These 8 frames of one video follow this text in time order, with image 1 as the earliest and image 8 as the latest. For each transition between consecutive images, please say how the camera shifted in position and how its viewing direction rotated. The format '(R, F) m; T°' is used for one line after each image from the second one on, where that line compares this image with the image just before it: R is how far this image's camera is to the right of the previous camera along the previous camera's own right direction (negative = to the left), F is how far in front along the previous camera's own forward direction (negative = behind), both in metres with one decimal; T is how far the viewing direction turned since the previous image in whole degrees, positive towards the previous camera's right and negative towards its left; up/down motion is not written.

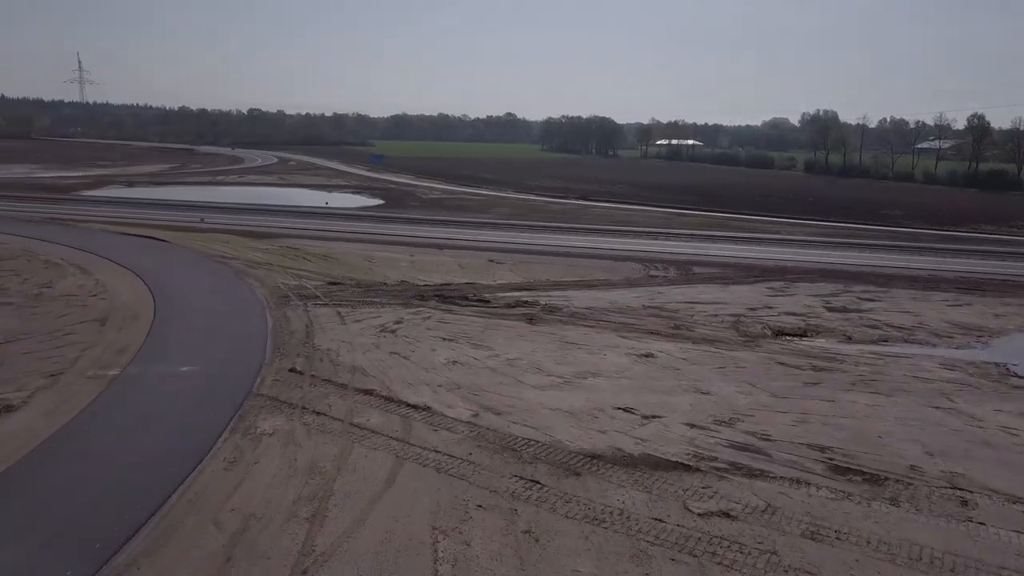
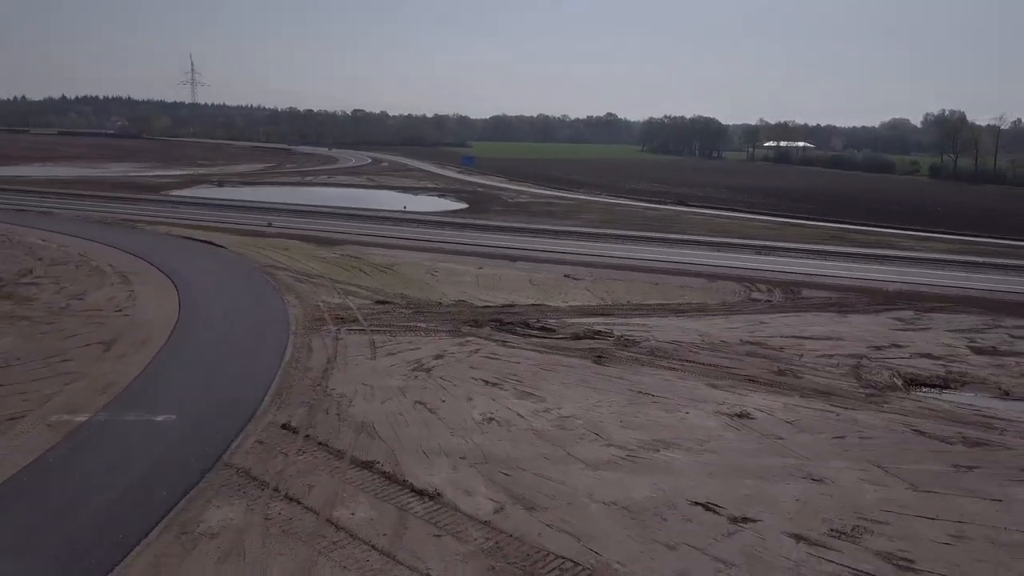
(+0.6, +2.9) m; -7°
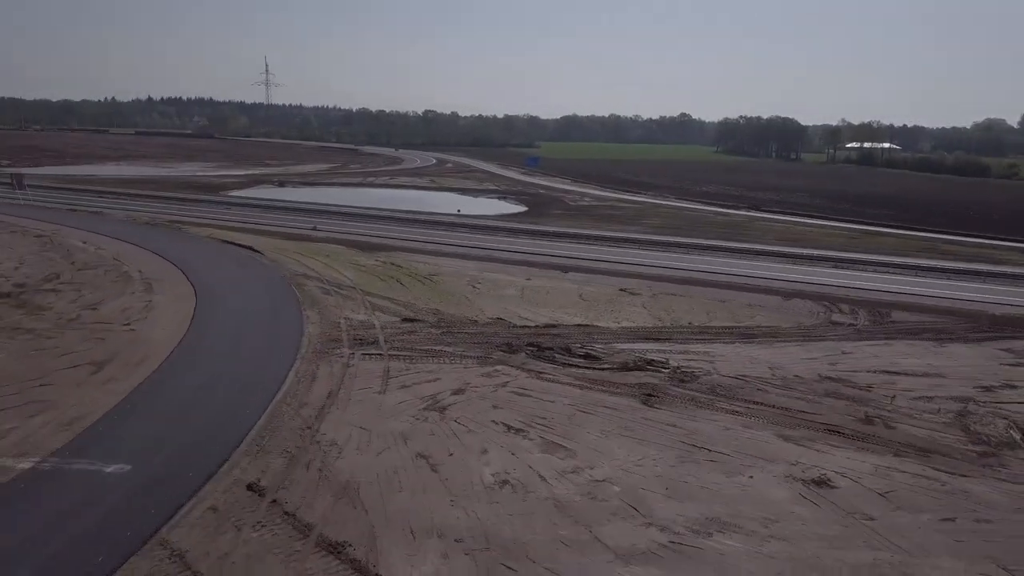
(+0.5, +2.1) m; -5°
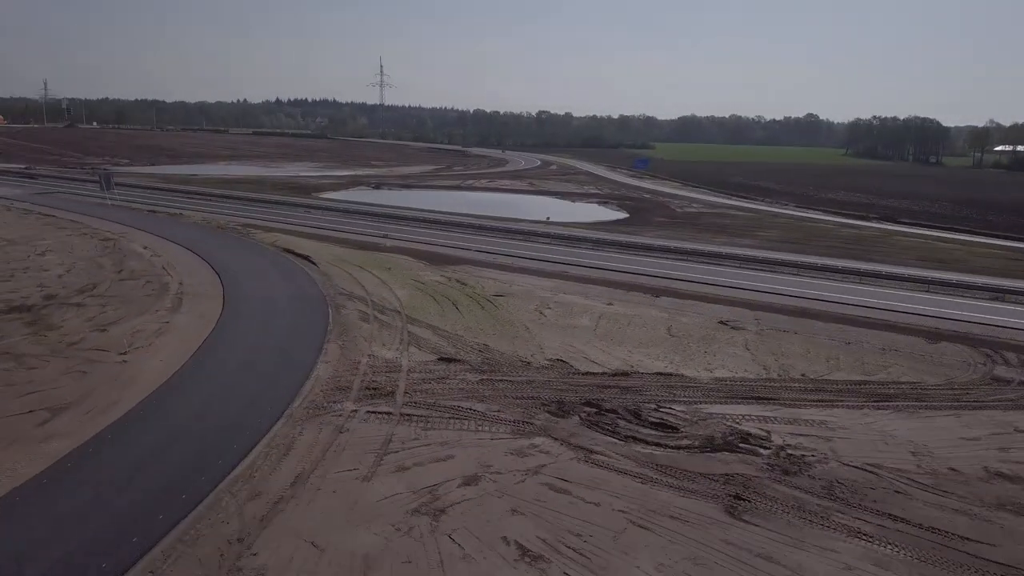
(+0.8, +3.3) m; -8°
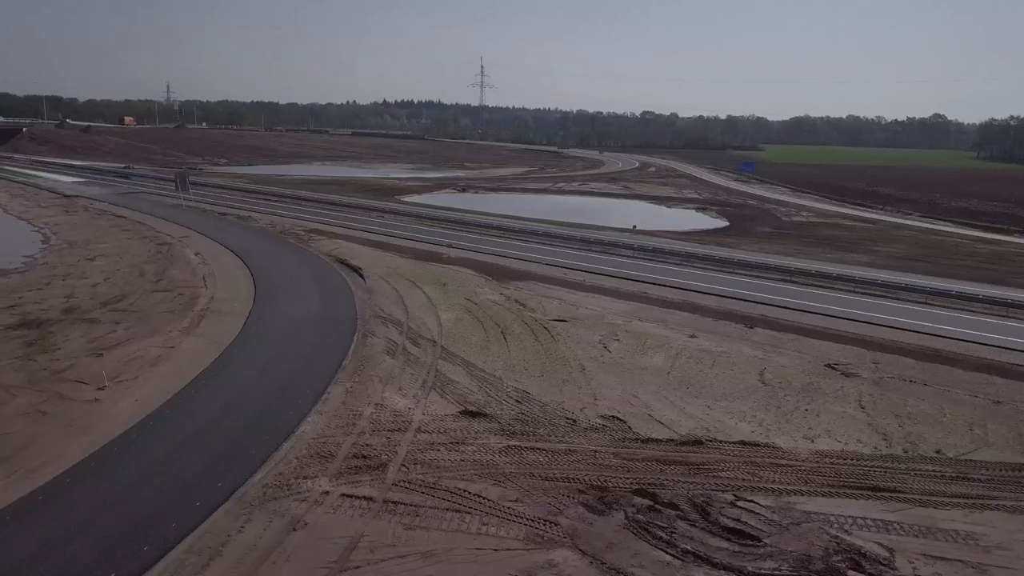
(+0.8, +2.8) m; -7°
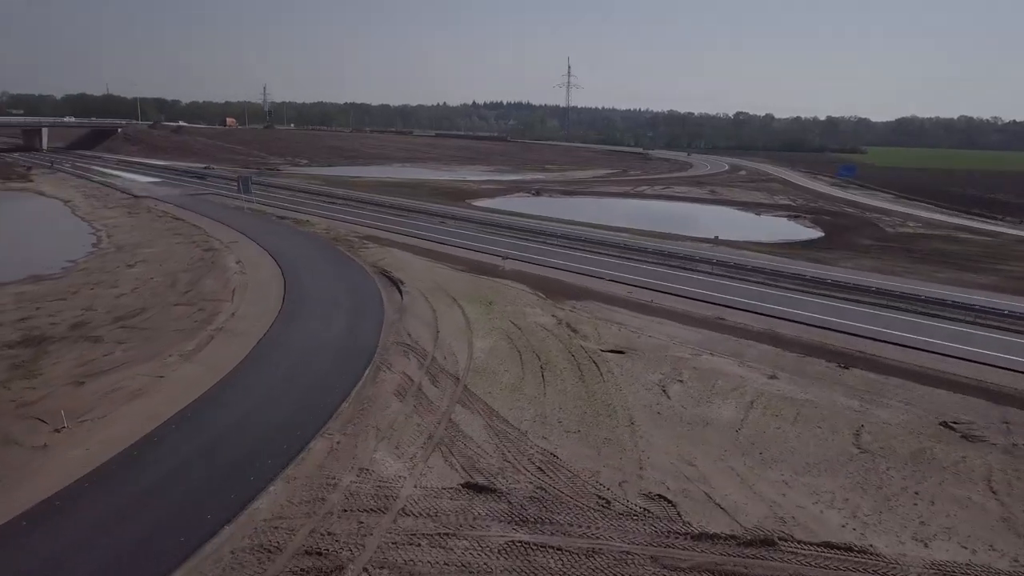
(+0.7, +2.3) m; -6°
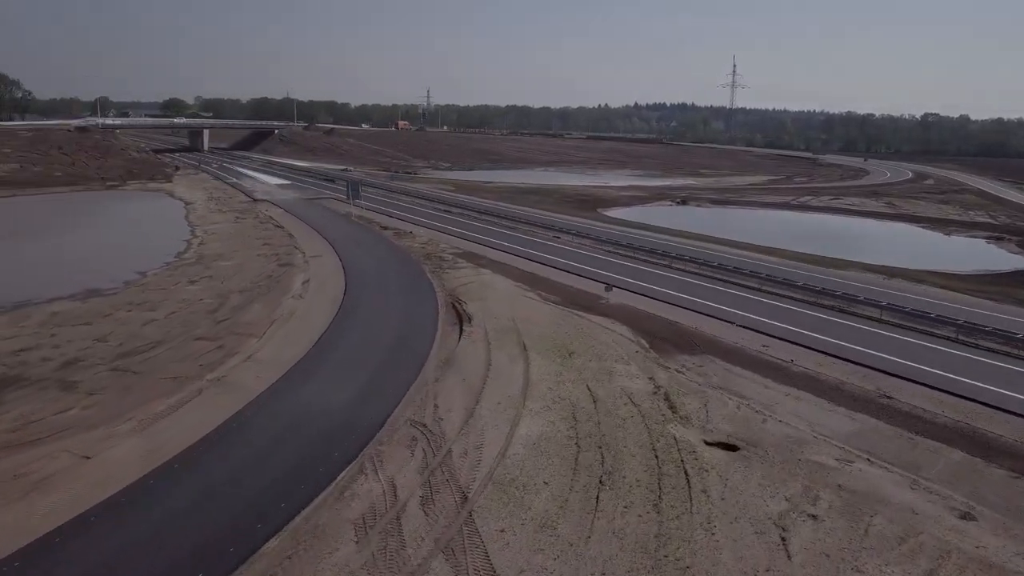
(+1.2, +4.2) m; -11°
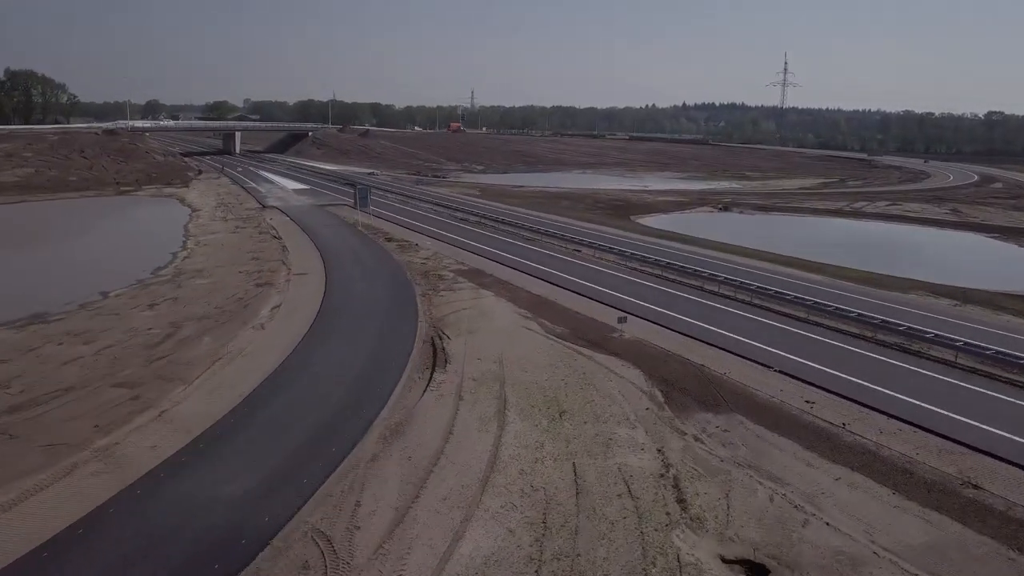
(+1.0, +2.8) m; -3°
